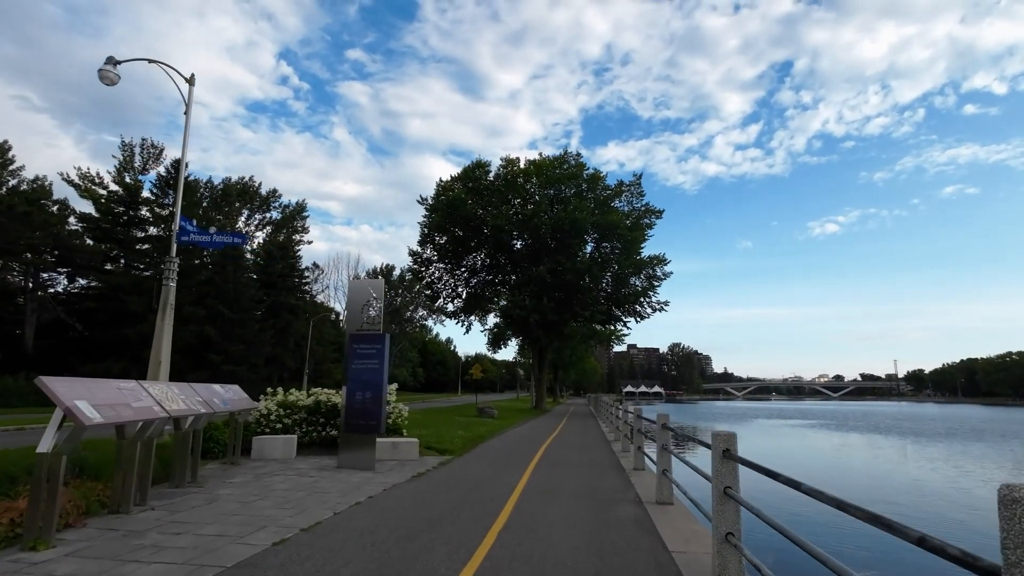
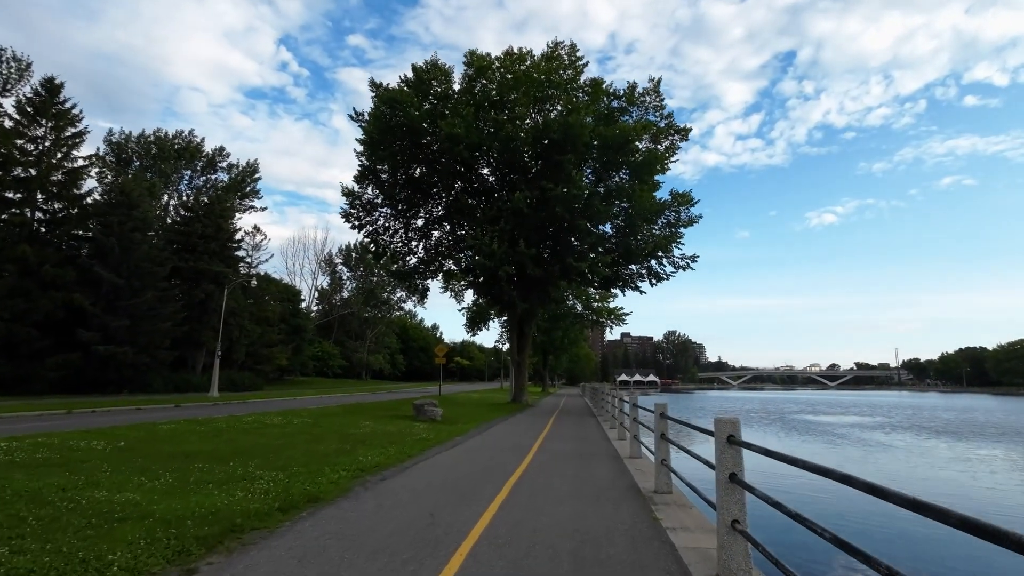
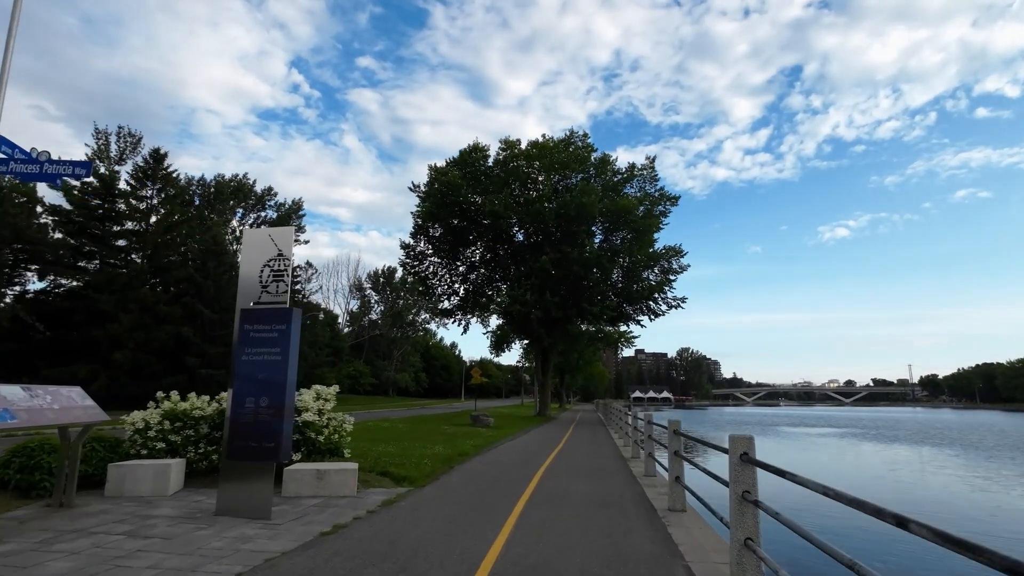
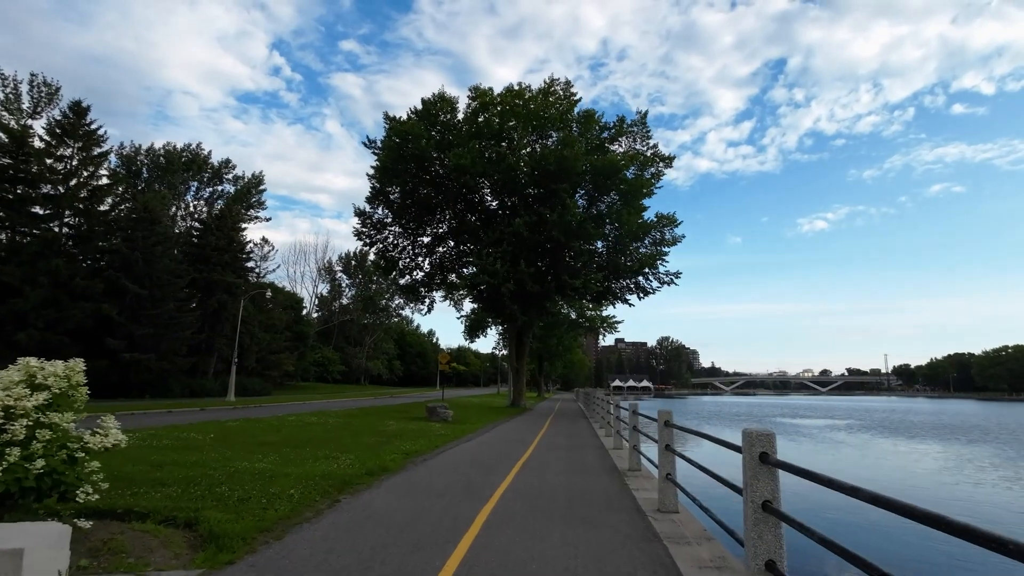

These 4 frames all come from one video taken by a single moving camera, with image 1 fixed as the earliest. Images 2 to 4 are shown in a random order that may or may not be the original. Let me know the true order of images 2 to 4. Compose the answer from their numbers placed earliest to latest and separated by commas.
3, 4, 2
